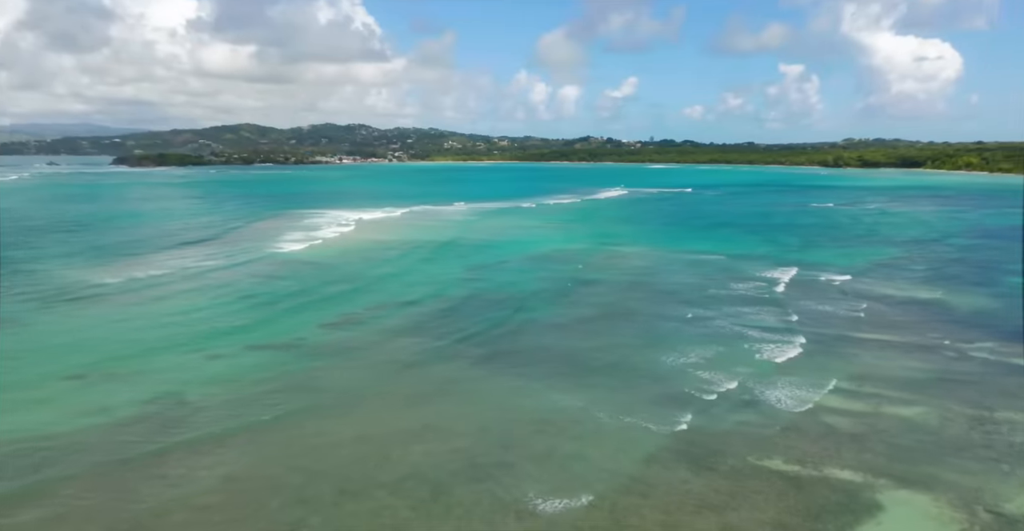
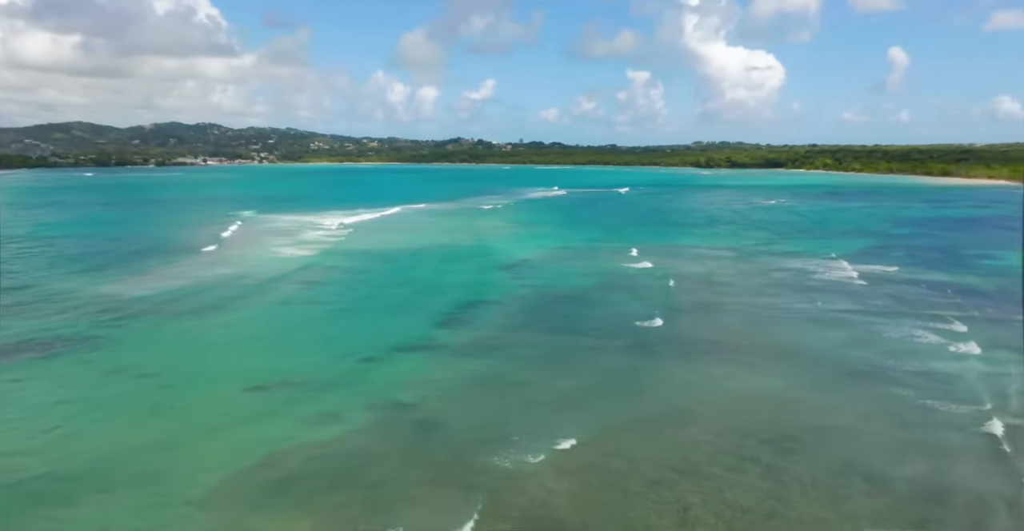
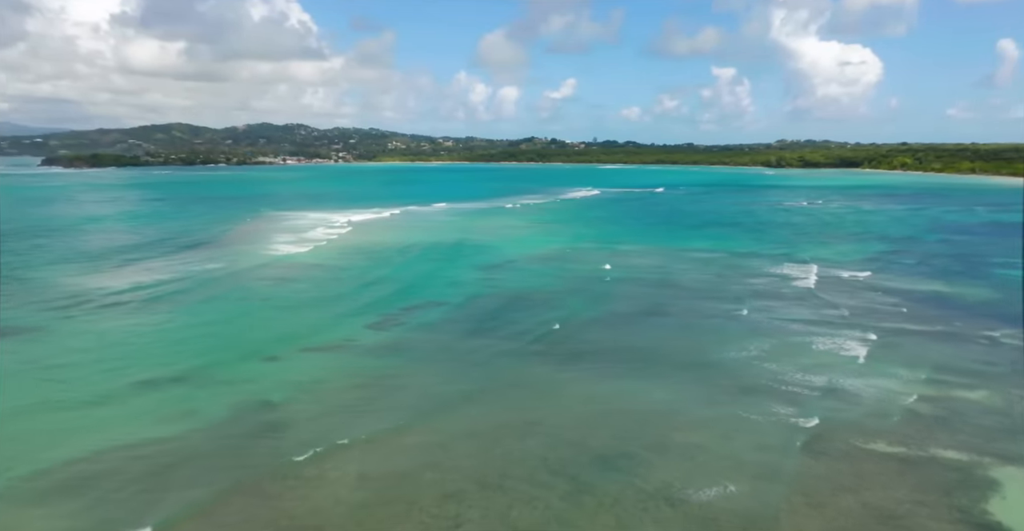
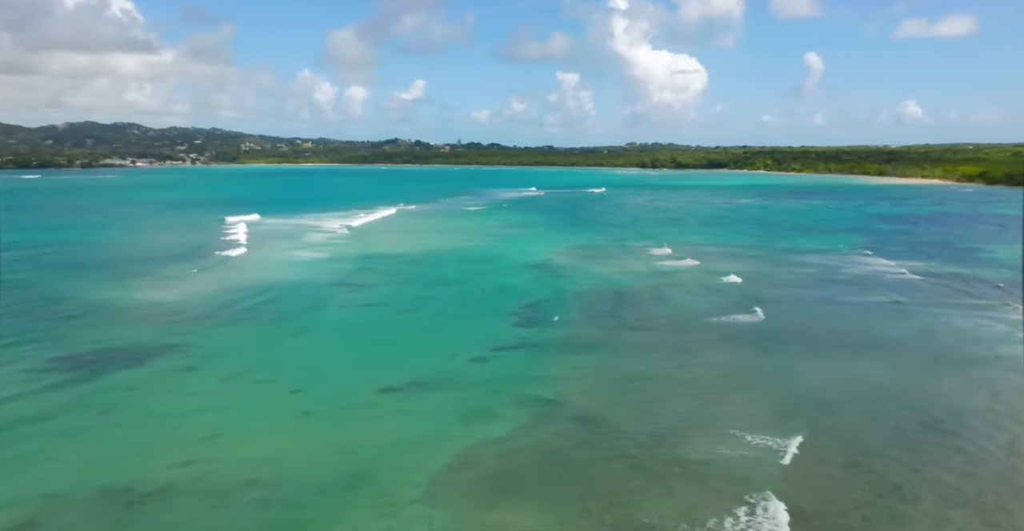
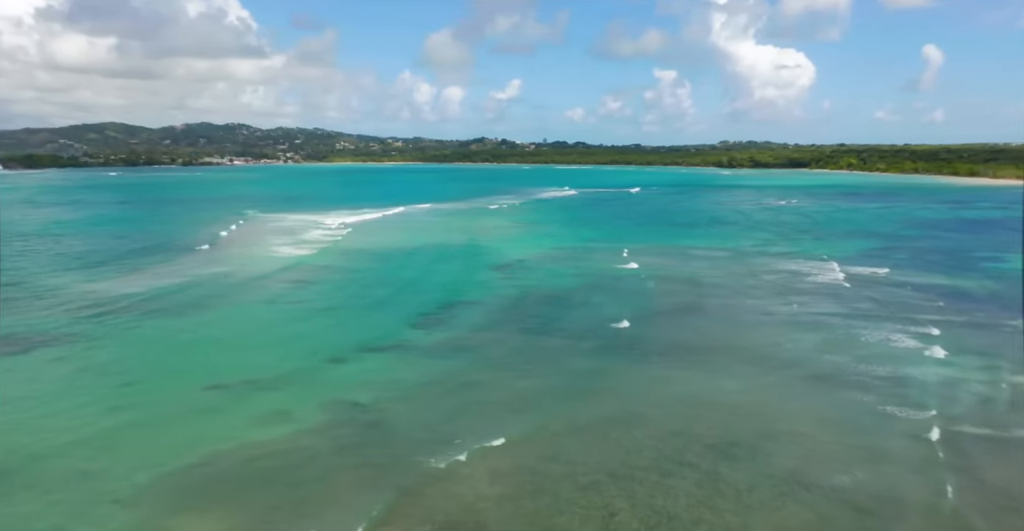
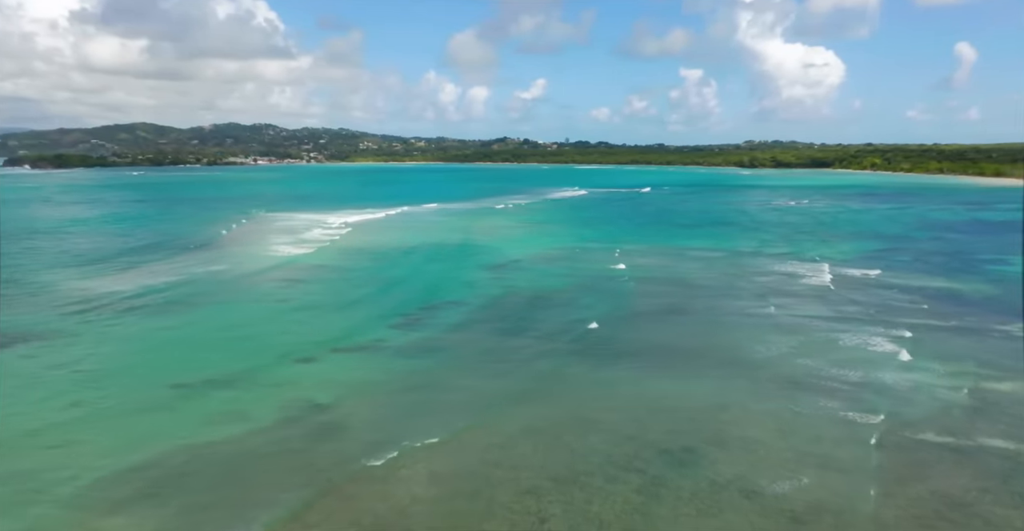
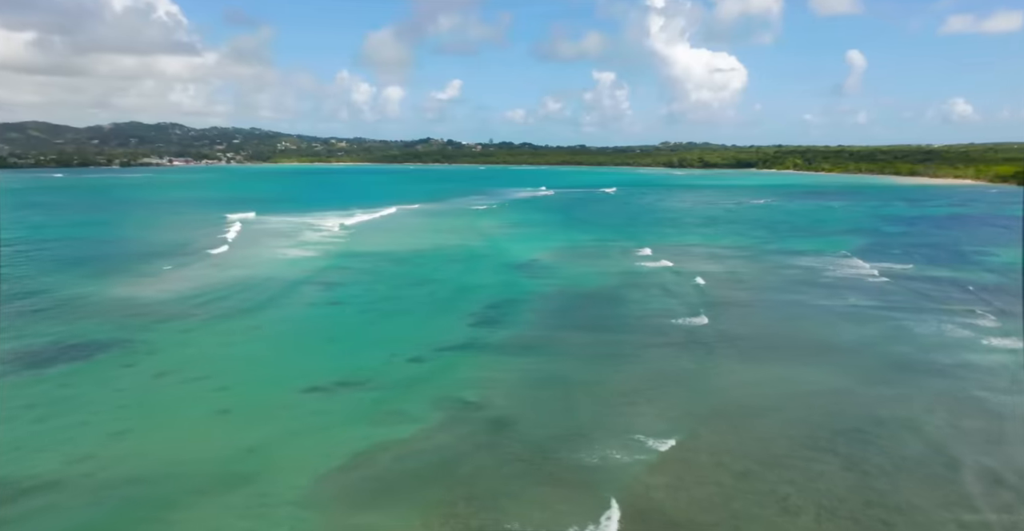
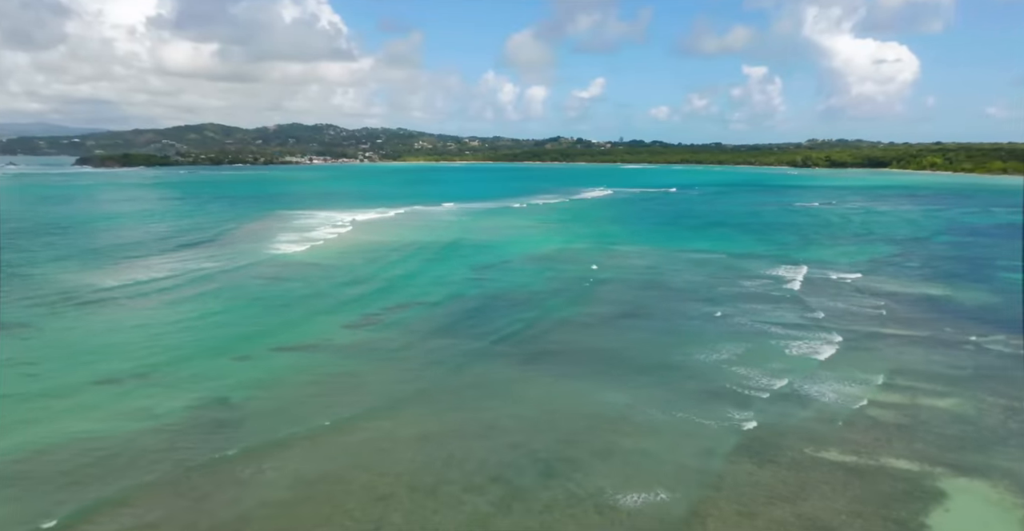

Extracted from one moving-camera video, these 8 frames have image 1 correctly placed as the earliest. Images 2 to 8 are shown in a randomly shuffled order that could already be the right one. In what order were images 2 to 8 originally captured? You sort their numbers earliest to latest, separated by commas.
8, 3, 6, 5, 2, 7, 4
